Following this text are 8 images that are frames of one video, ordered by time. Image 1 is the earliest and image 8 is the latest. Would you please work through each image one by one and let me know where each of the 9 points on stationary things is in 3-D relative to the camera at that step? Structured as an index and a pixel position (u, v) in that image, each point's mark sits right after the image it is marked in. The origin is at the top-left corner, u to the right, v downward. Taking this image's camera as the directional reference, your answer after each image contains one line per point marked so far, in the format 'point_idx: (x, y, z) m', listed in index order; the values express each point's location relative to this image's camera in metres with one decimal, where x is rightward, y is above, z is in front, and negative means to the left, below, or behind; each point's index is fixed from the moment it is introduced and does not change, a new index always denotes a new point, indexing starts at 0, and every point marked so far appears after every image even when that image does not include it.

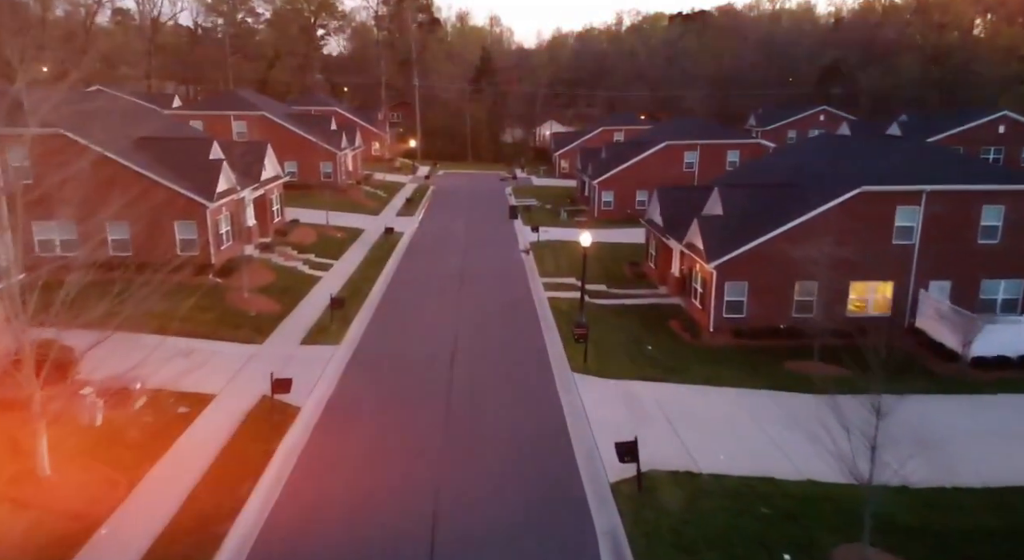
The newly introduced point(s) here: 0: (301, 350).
0: (-5.6, -1.9, +19.6) m
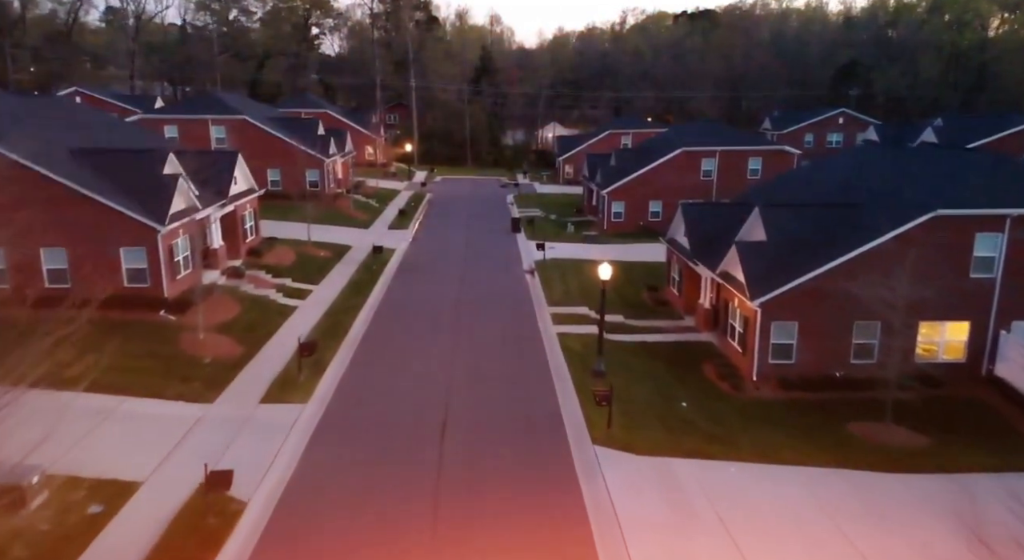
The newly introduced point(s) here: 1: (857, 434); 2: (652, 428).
0: (-5.4, -2.9, +16.1) m
1: (+7.6, -3.4, +16.5) m
2: (+3.0, -3.1, +15.8) m
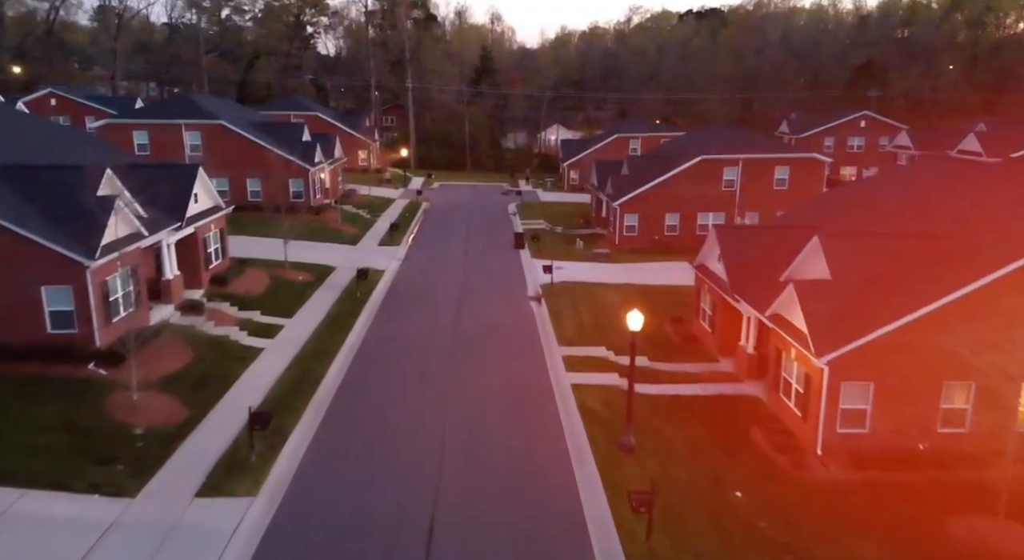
0: (-5.3, -3.9, +12.4) m
1: (+7.8, -4.4, +12.8) m
2: (+3.1, -4.1, +12.1) m
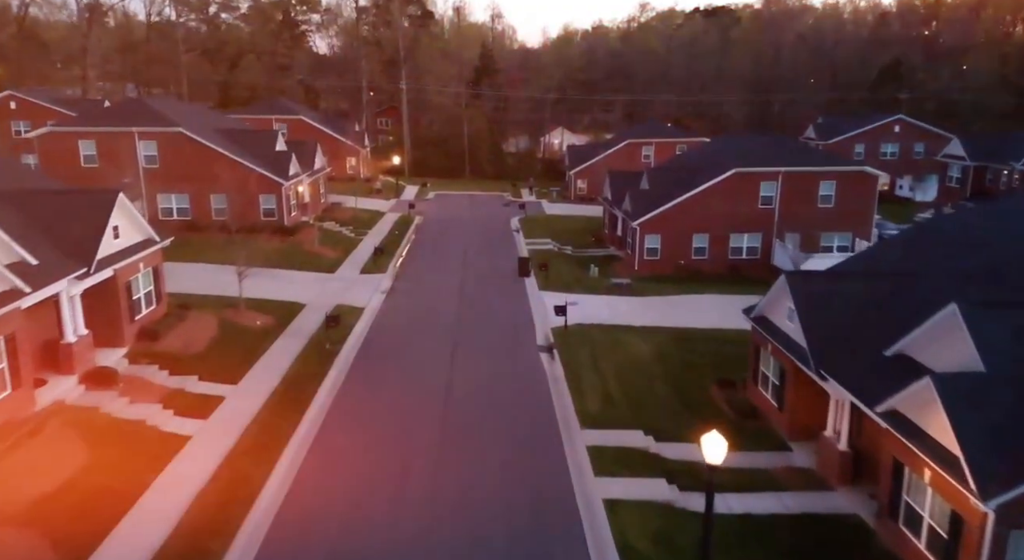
0: (-5.1, -5.2, +7.5) m
1: (+7.9, -5.7, +7.9) m
2: (+3.3, -5.5, +7.2) m
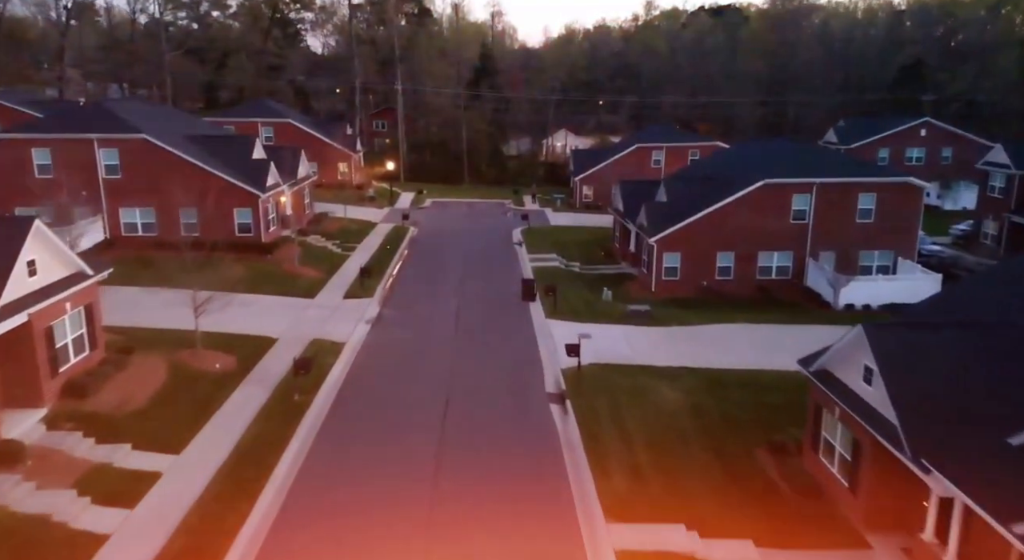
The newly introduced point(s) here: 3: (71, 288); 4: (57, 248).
0: (-5.0, -6.1, +4.2) m
1: (+8.1, -6.6, +4.6) m
2: (+3.4, -6.4, +3.9) m
3: (-9.2, -0.2, +15.4) m
4: (-9.3, +0.7, +15.4) m
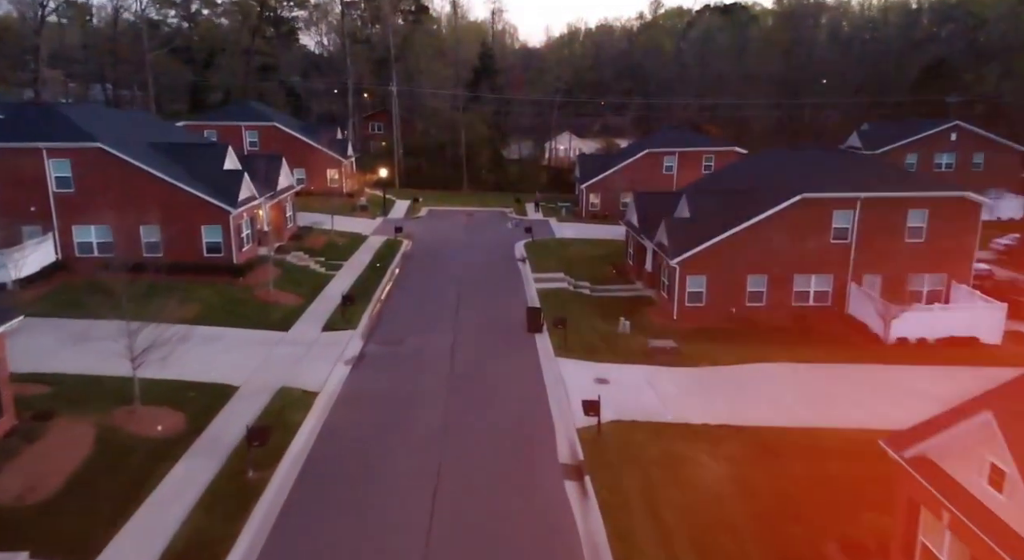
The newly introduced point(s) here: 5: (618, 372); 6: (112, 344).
0: (-4.9, -7.0, +0.8) m
1: (+8.2, -7.5, +1.2) m
2: (+3.5, -7.3, +0.6) m
3: (-9.1, -1.1, +12.1) m
4: (-9.2, -0.2, +12.0) m
5: (+2.8, -2.5, +19.8) m
6: (-10.2, -1.6, +19.2) m
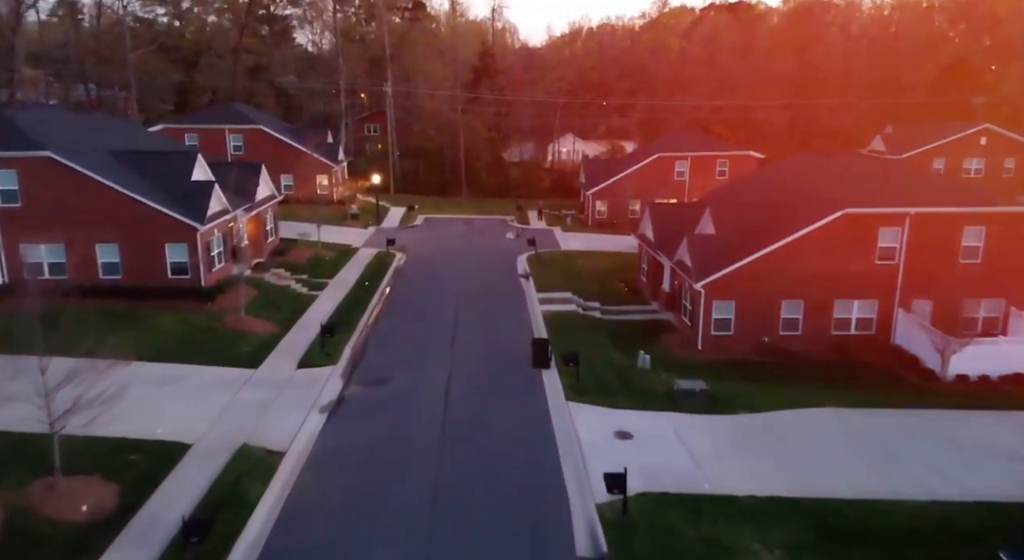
0: (-4.8, -7.8, -2.1) m
1: (+8.3, -8.3, -1.7) m
2: (+3.6, -8.1, -2.4) m
3: (-9.0, -1.9, +9.1) m
4: (-9.1, -1.0, +9.1) m
5: (+2.9, -3.3, +16.9) m
6: (-10.1, -2.4, +16.3) m
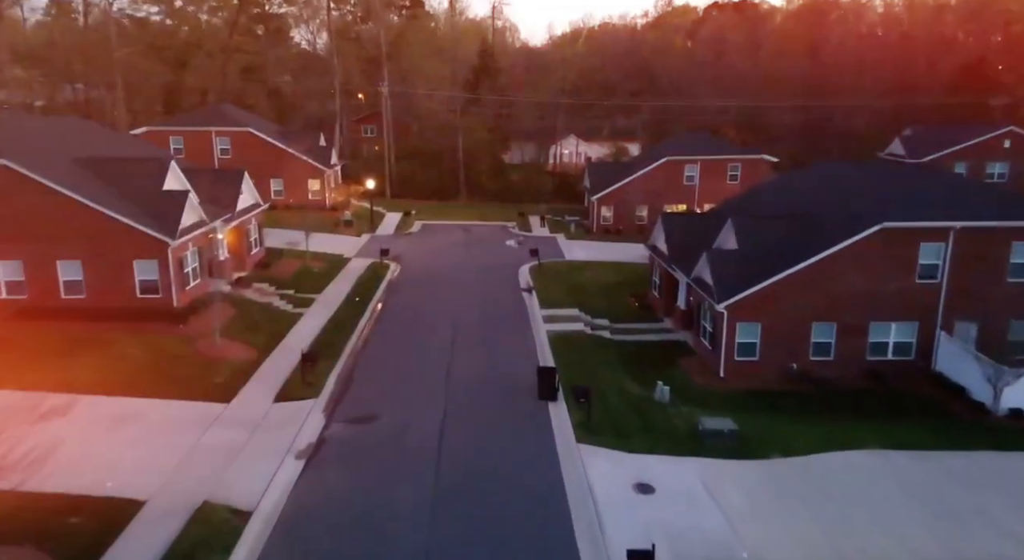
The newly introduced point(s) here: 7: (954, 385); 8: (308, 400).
0: (-4.7, -8.4, -4.2) m
1: (+8.4, -8.9, -3.8) m
2: (+3.7, -8.6, -4.4) m
3: (-8.9, -2.4, +7.0) m
4: (-9.0, -1.5, +7.0) m
5: (+3.0, -3.8, +14.8) m
6: (-10.0, -3.0, +14.2) m
7: (+11.7, -2.8, +19.7) m
8: (-4.8, -2.9, +17.7) m
